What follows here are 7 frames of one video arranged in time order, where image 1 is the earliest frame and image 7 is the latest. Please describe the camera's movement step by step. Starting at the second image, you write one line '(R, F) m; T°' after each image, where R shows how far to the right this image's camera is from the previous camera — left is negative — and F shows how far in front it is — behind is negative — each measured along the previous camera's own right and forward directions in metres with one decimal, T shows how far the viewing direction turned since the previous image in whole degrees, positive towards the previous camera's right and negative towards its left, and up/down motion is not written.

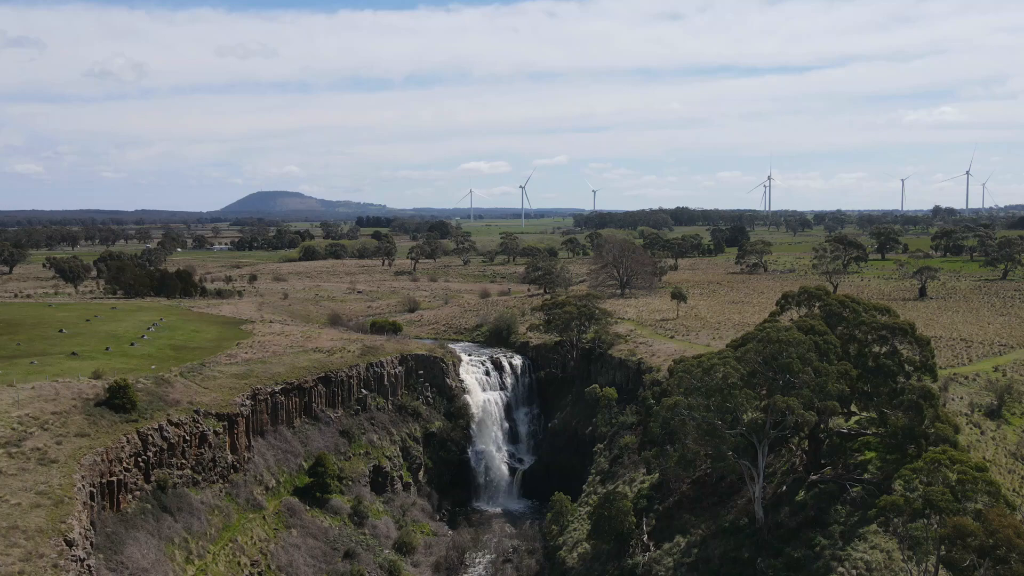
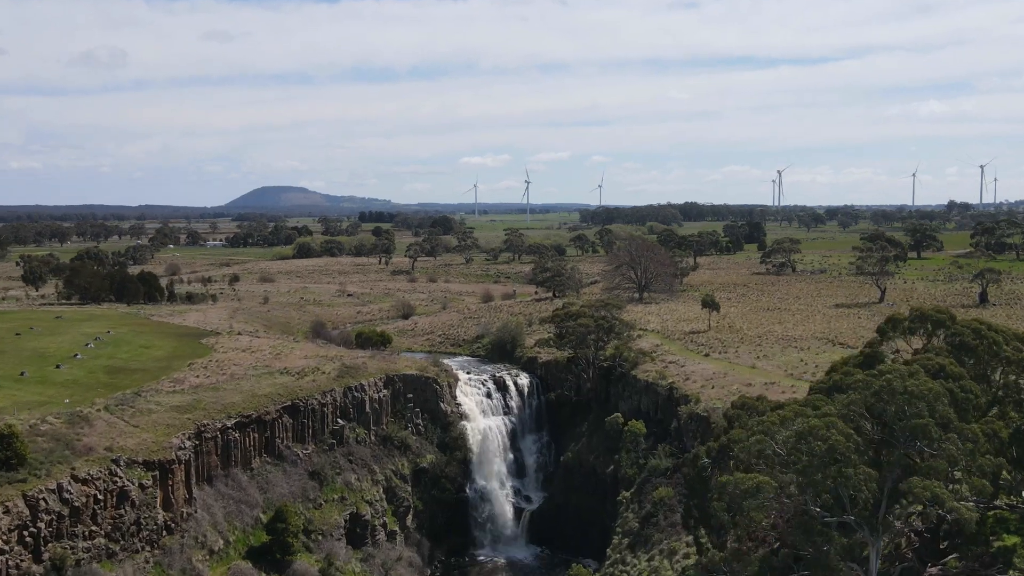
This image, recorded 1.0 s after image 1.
(0.0, +10.2) m; 0°
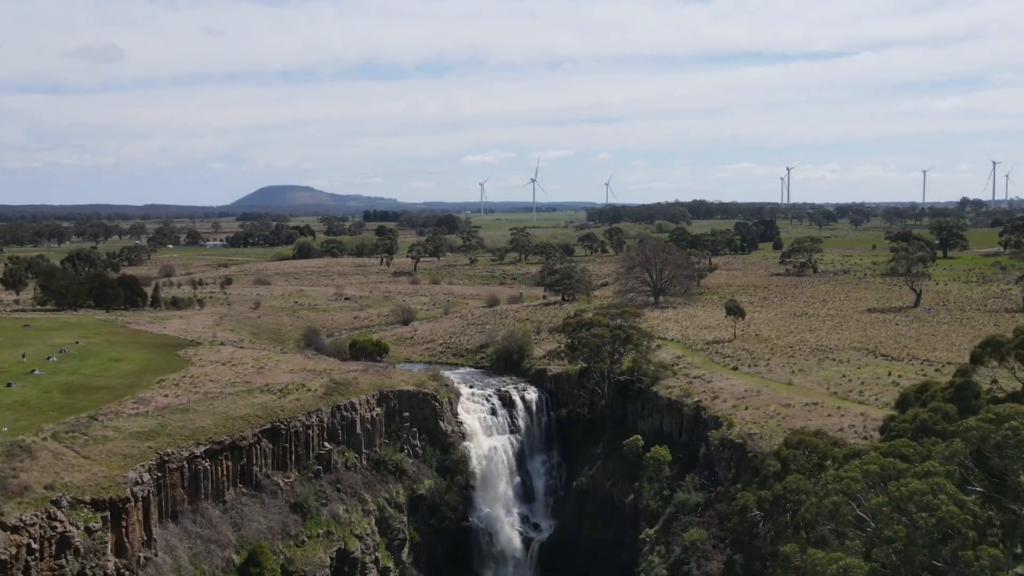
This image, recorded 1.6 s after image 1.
(0.0, +5.5) m; 0°
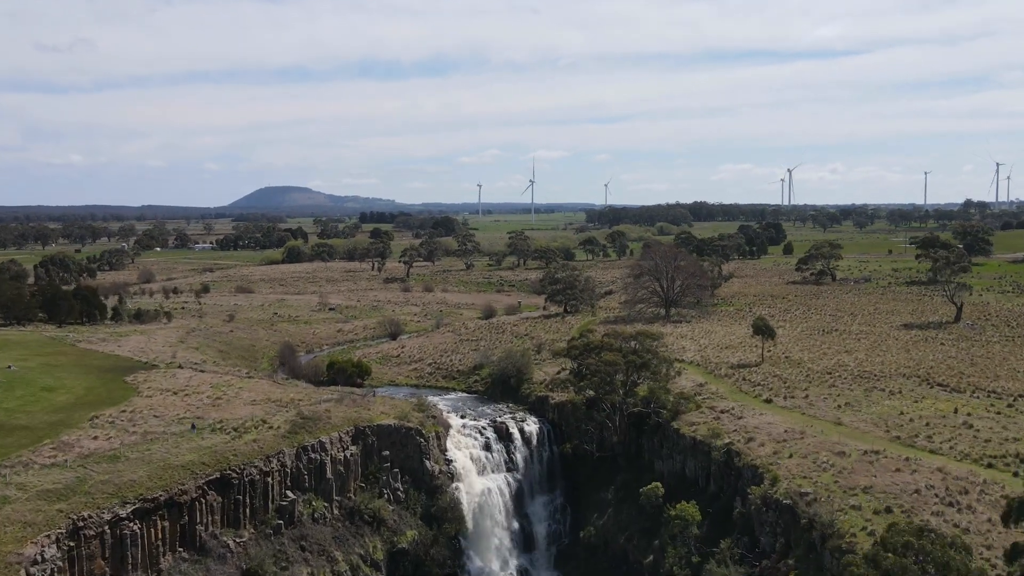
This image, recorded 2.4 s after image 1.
(+0.1, +7.2) m; 0°
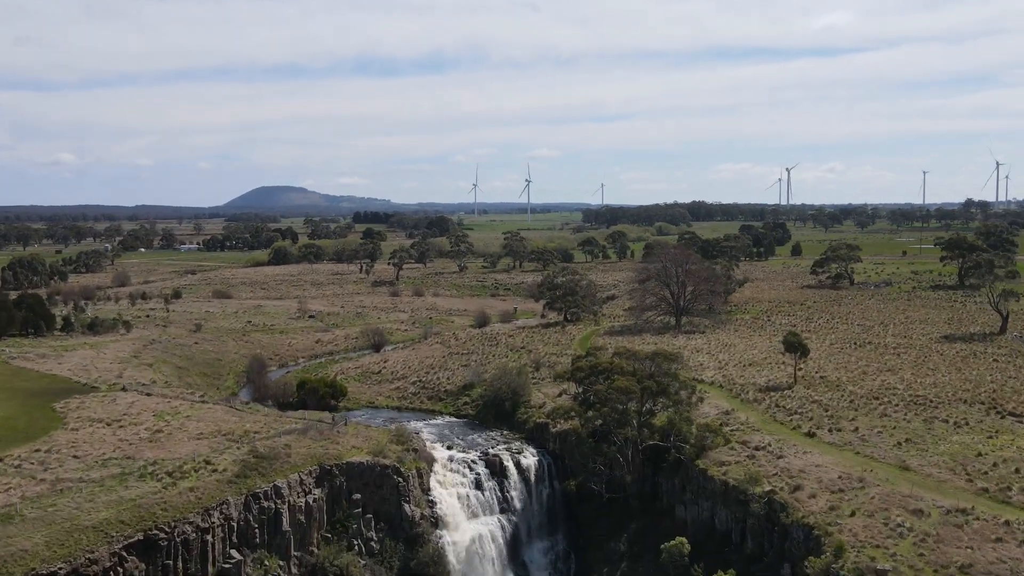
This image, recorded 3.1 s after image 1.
(+0.1, +7.0) m; 0°
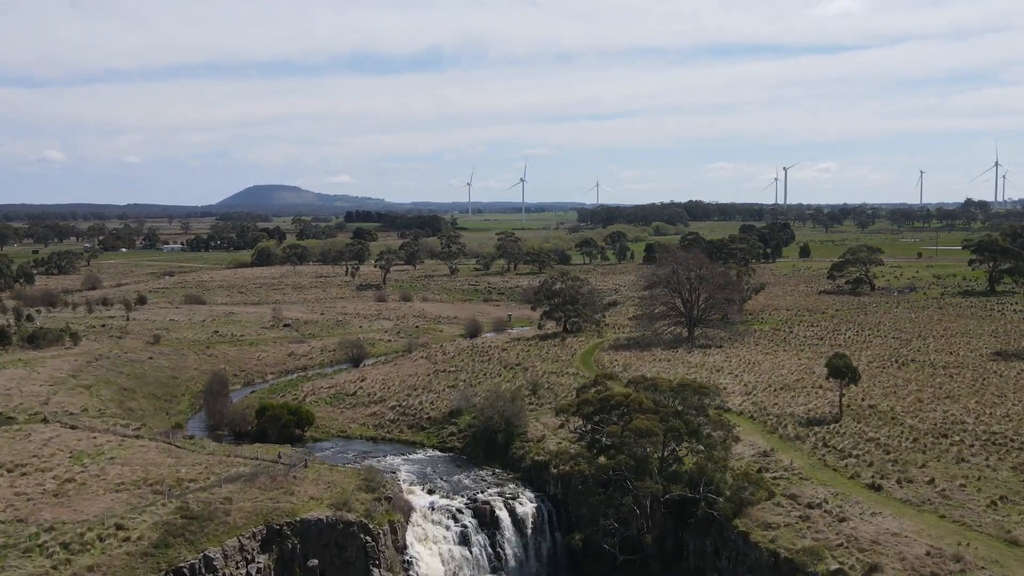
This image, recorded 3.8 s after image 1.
(0.0, +7.1) m; 0°
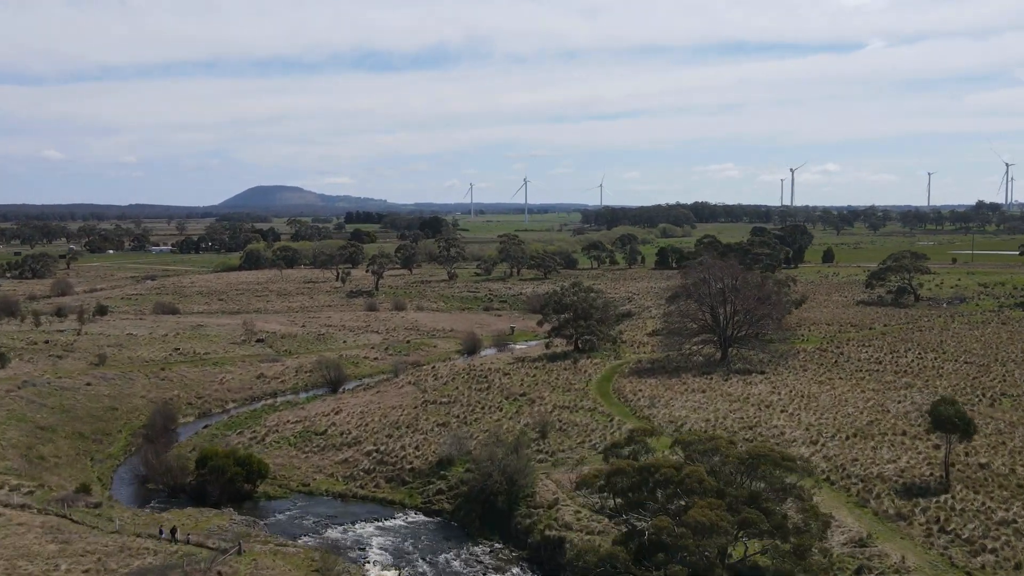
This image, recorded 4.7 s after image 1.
(-0.1, +9.0) m; 0°
